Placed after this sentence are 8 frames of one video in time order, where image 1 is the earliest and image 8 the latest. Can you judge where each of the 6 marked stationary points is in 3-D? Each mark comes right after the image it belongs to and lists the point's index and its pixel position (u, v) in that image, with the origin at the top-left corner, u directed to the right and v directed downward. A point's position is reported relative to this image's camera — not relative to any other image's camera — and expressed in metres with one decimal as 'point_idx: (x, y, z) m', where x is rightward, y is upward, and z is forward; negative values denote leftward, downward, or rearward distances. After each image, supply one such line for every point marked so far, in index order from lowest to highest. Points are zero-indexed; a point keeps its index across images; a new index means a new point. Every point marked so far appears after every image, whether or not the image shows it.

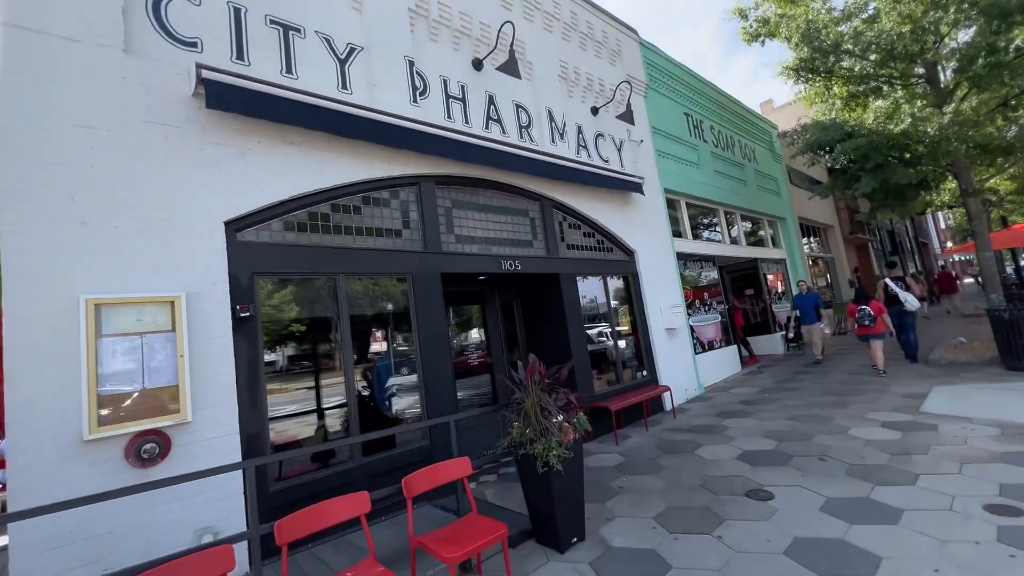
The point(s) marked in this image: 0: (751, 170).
0: (+6.6, +3.2, +12.4) m
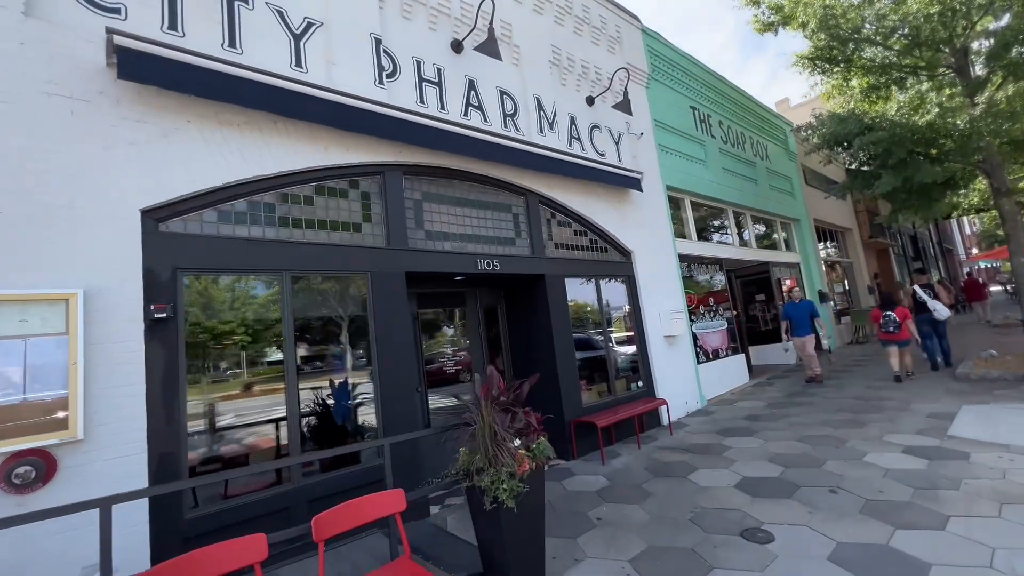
0: (+6.5, +3.1, +11.8) m
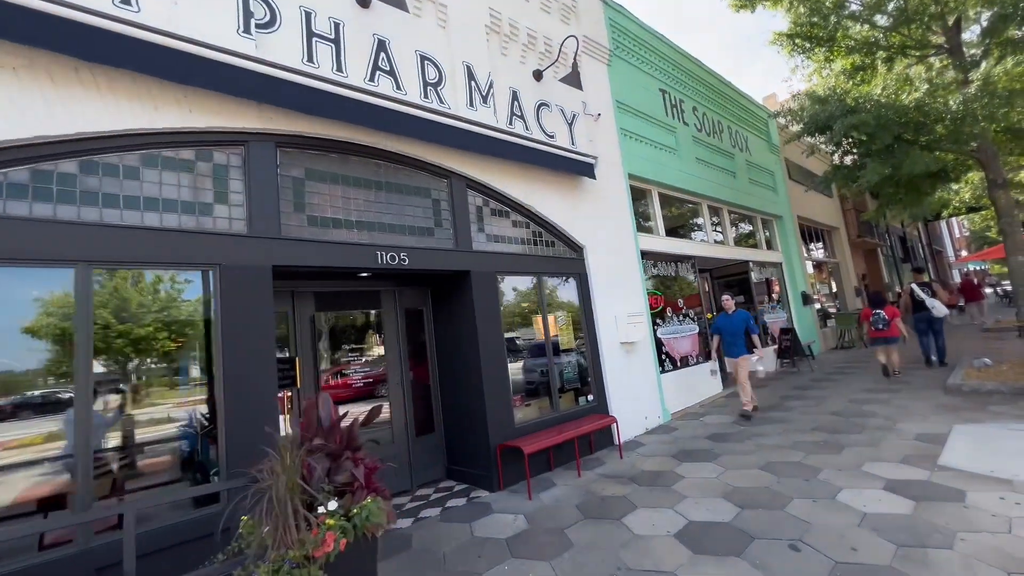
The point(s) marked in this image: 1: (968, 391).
0: (+5.6, +3.1, +11.0) m
1: (+6.6, -1.5, +6.5) m
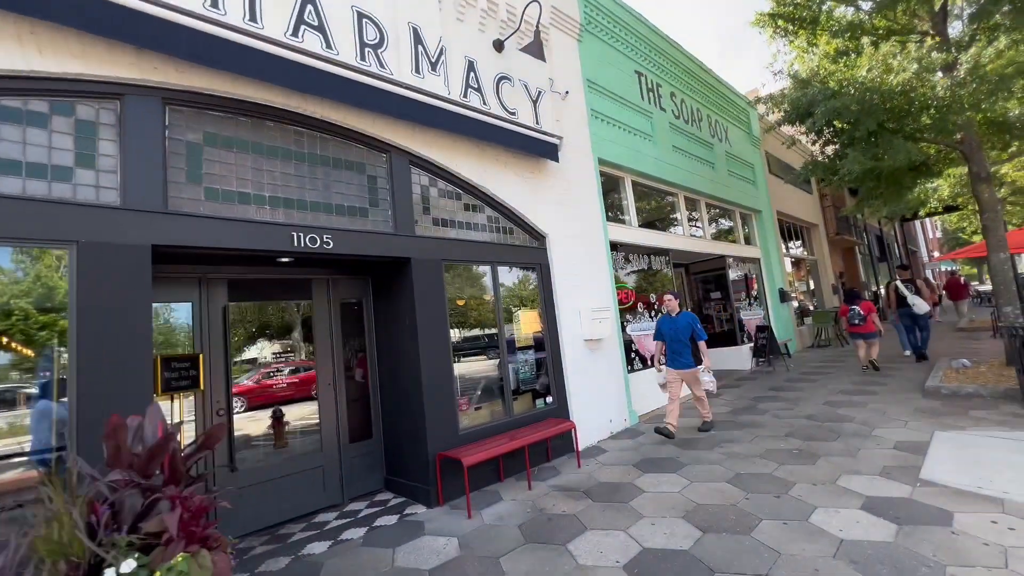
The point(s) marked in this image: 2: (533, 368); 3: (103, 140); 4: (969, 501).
0: (+4.9, +3.2, +10.6) m
1: (+6.0, -1.5, +6.2) m
2: (+0.3, -1.0, +5.5) m
3: (-2.7, +1.0, +3.1) m
4: (+3.4, -1.6, +3.4) m
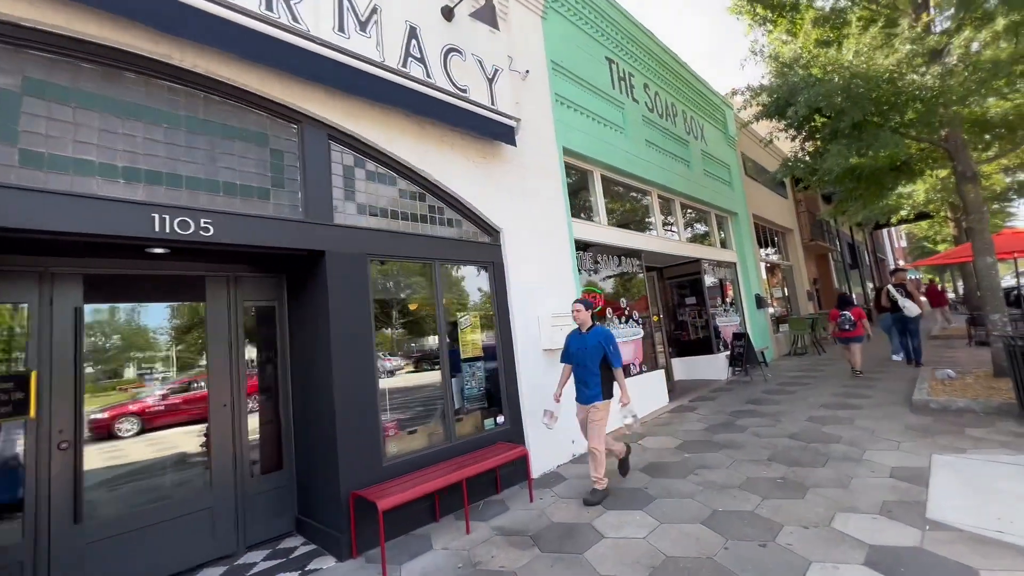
0: (+4.1, +3.0, +10.1) m
1: (+5.4, -1.5, +5.7) m
2: (-0.3, -1.0, +4.7) m
3: (-3.2, +1.0, +2.2) m
4: (+2.9, -1.6, +2.7) m
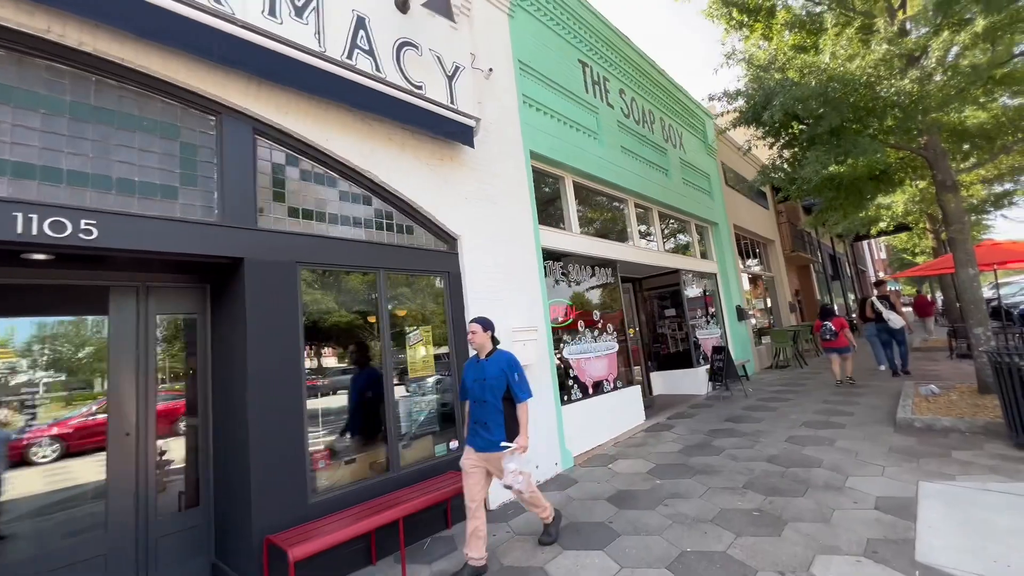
0: (+3.6, +2.8, +9.8) m
1: (+4.9, -1.7, +5.4) m
2: (-0.7, -1.1, +4.3) m
3: (-3.5, +1.0, +1.7) m
4: (+2.5, -1.7, +2.4) m
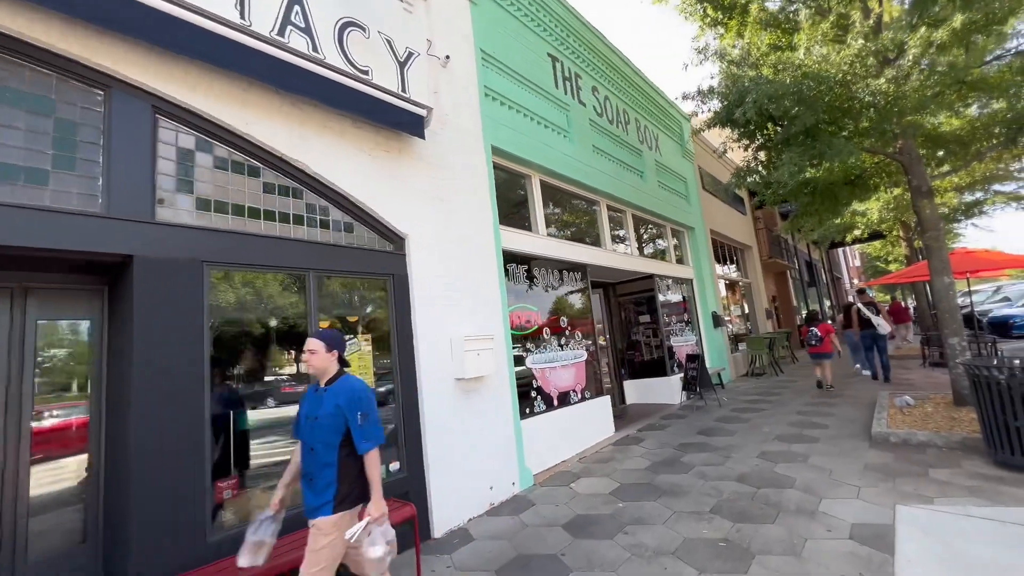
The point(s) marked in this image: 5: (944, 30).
0: (+3.0, +2.7, +9.6) m
1: (+4.4, -1.8, +5.2) m
2: (-1.2, -1.1, +3.9) m
3: (-3.9, +1.0, +1.2) m
4: (+2.1, -1.7, +2.1) m
5: (+4.8, +2.8, +5.0) m
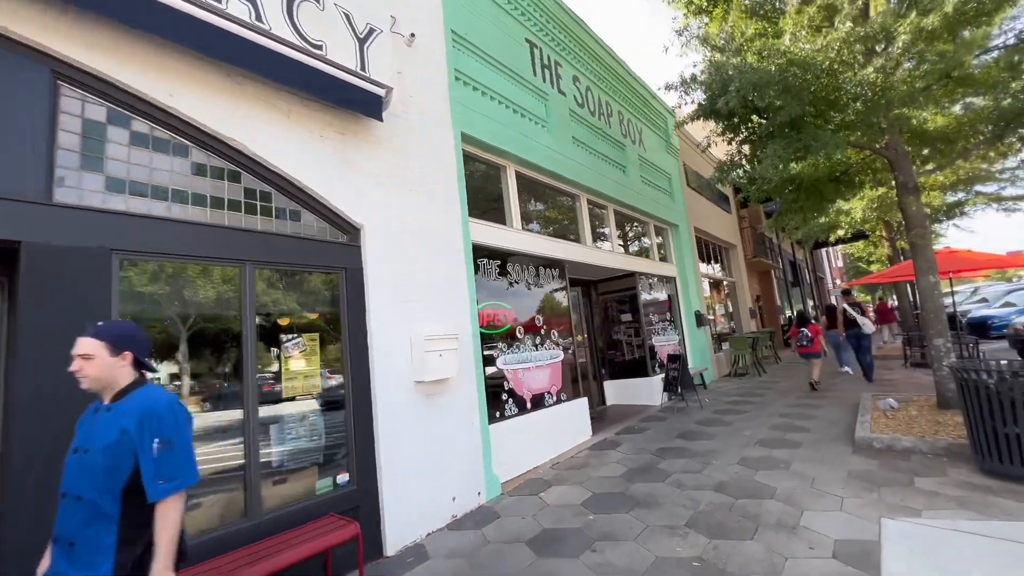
0: (+2.5, +2.7, +9.3) m
1: (+4.1, -1.8, +5.0) m
2: (-1.5, -1.1, +3.5) m
3: (-4.1, +1.0, +0.8) m
4: (+1.9, -1.7, +1.8) m
5: (+4.5, +2.8, +4.8) m
